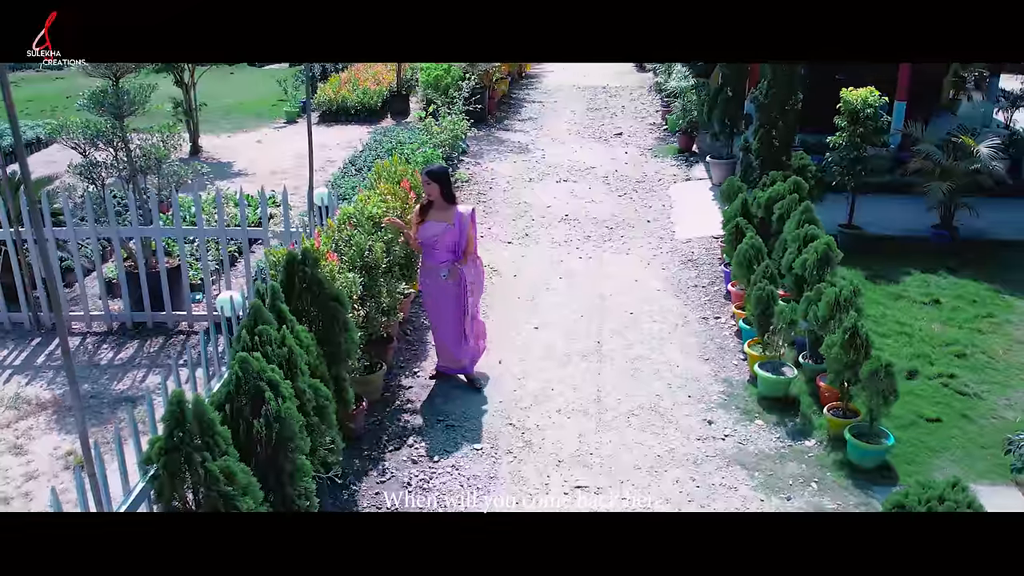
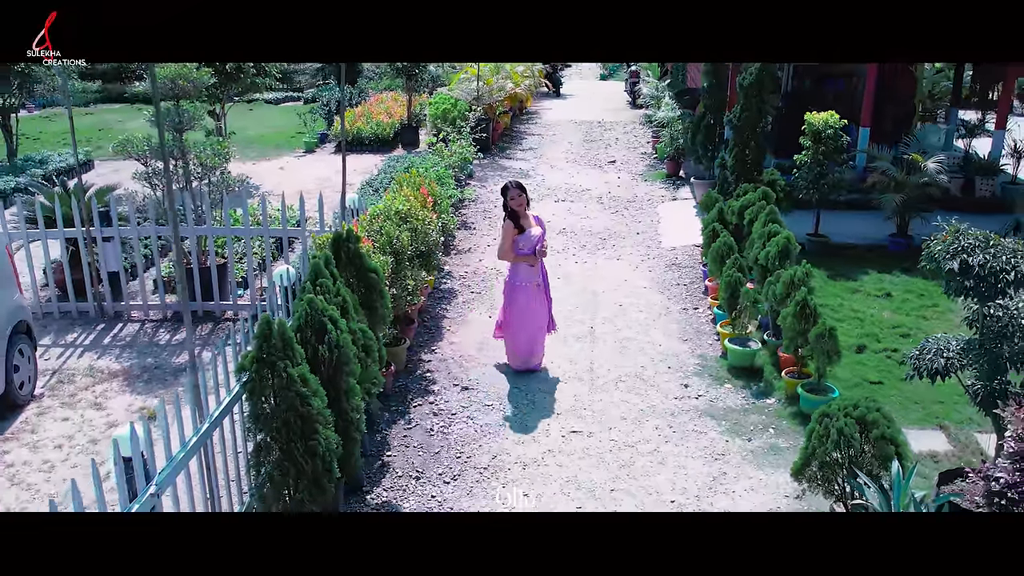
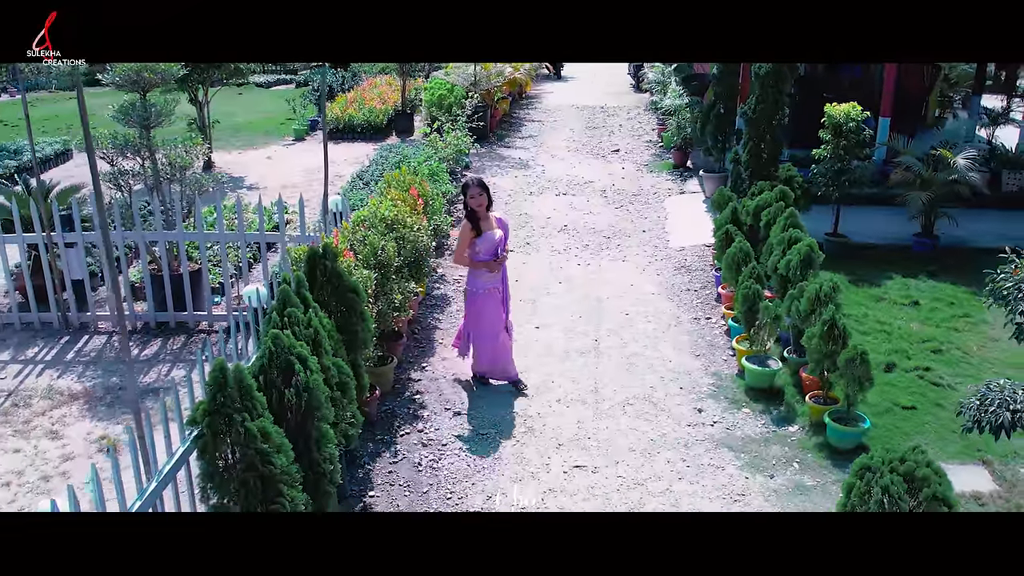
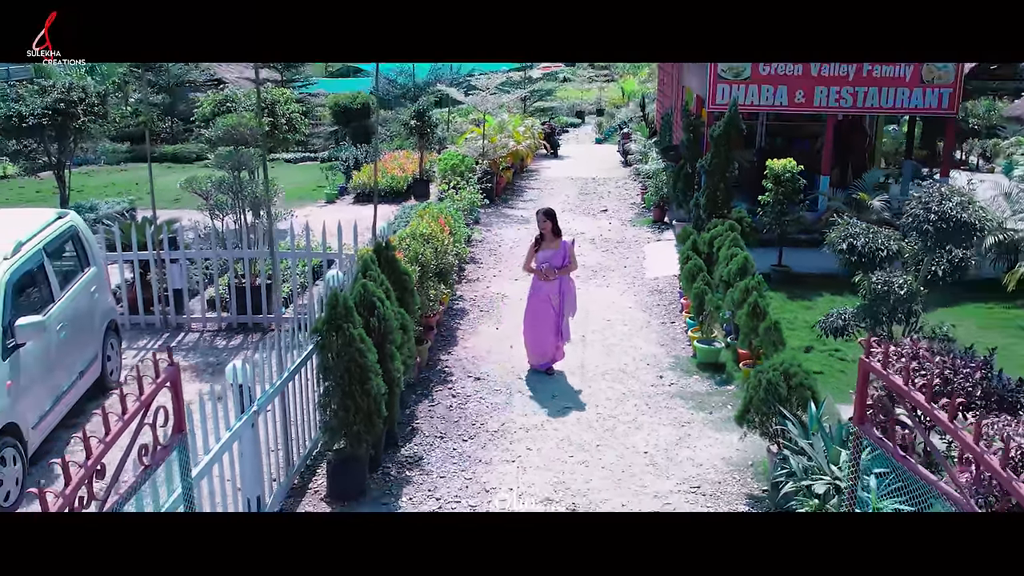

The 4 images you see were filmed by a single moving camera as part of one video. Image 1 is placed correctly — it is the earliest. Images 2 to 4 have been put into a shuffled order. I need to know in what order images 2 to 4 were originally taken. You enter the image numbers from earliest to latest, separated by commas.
3, 2, 4
